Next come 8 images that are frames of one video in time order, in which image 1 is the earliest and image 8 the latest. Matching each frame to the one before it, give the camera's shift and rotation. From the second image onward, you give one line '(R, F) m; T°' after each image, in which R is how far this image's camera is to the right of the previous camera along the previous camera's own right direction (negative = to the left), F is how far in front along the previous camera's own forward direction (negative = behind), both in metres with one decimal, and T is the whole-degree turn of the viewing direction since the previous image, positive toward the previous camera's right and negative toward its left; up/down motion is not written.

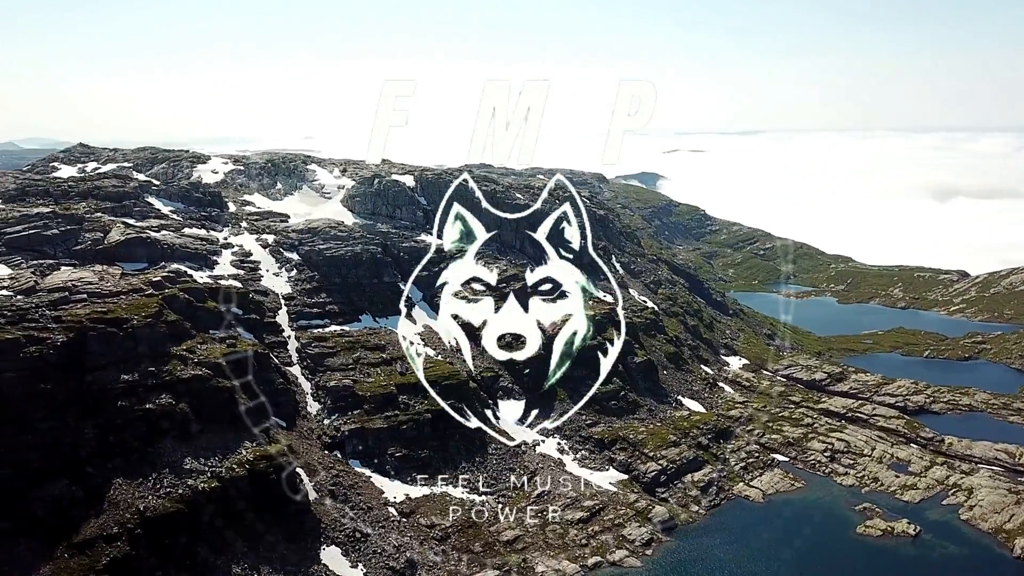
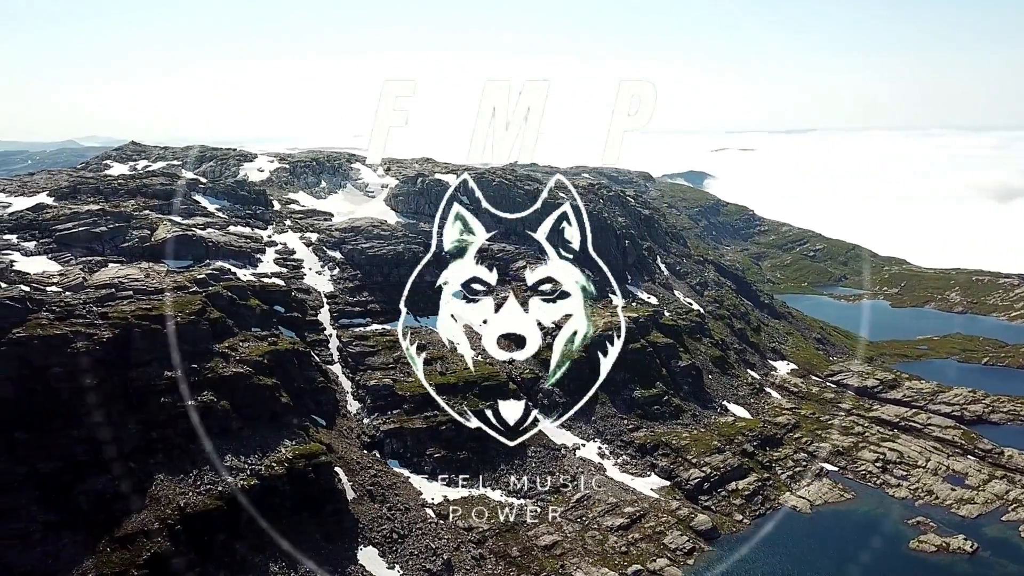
(+0.1, +2.5) m; -4°
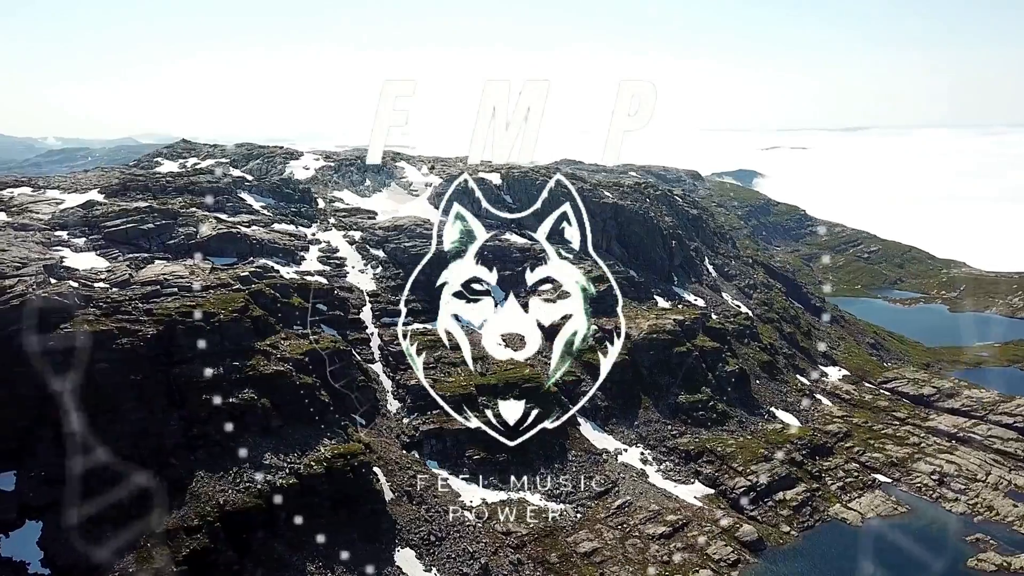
(0.0, +2.6) m; -4°
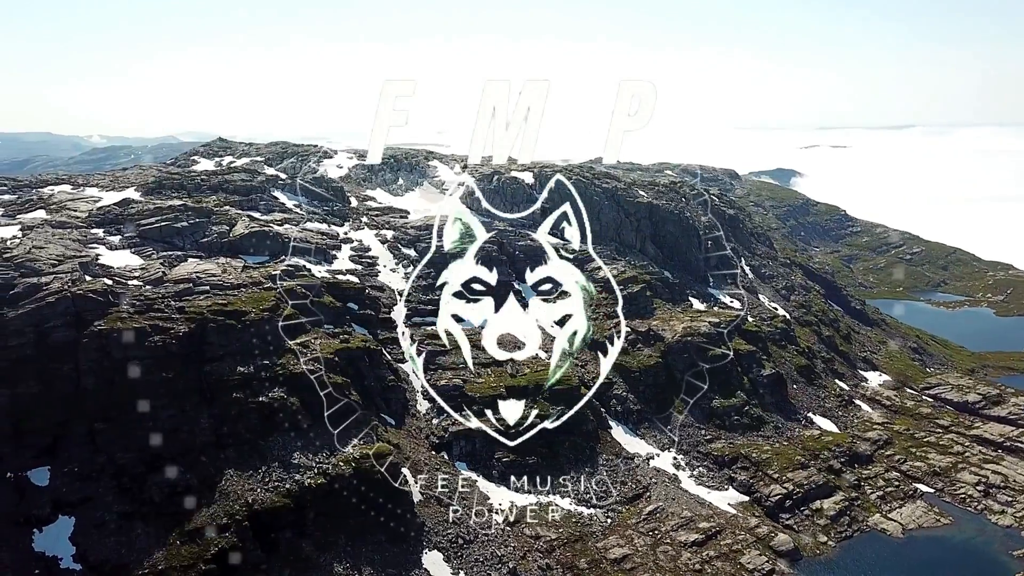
(0.0, +1.9) m; -3°
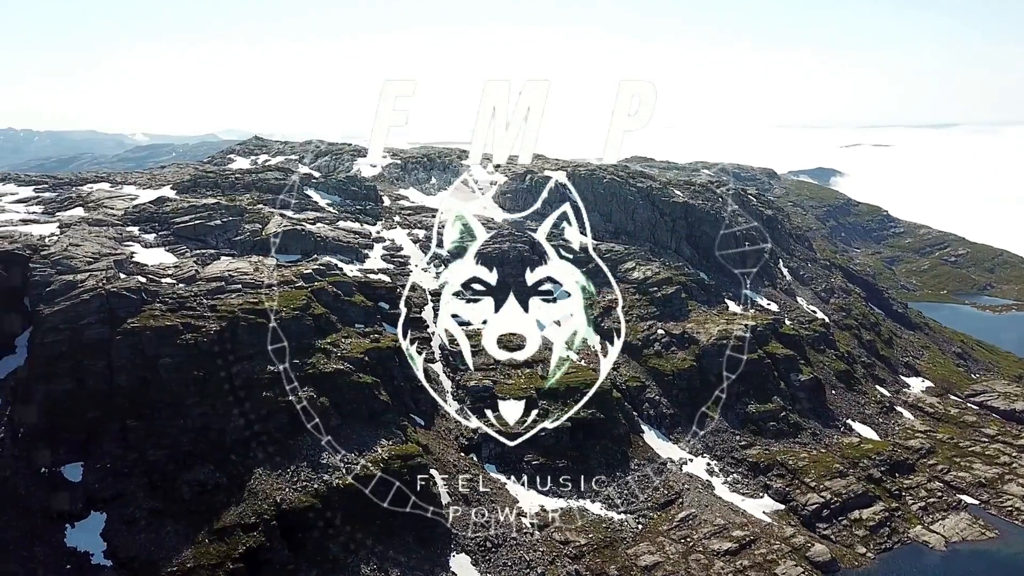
(0.0, +1.8) m; -3°
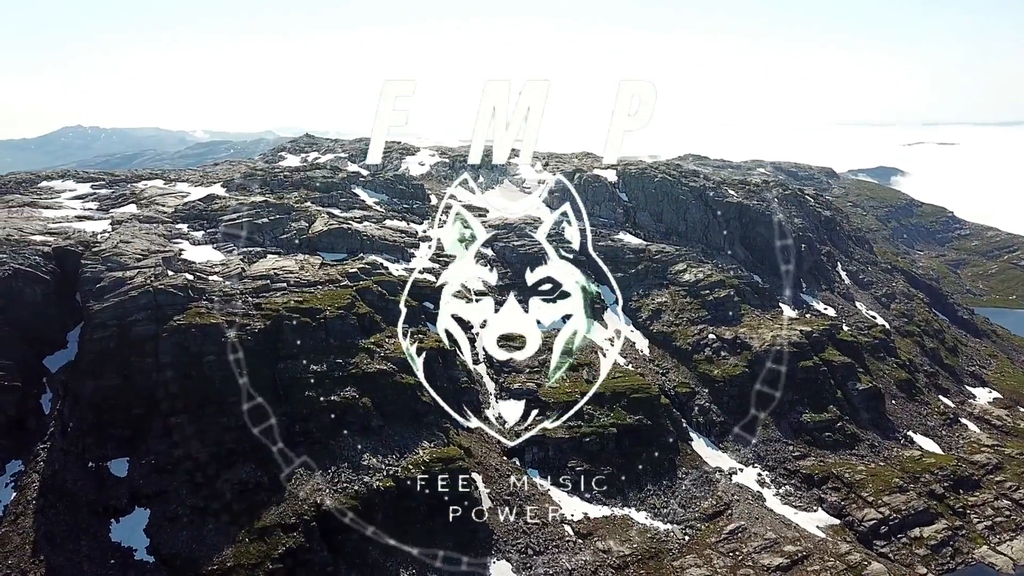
(-0.1, +2.7) m; -4°
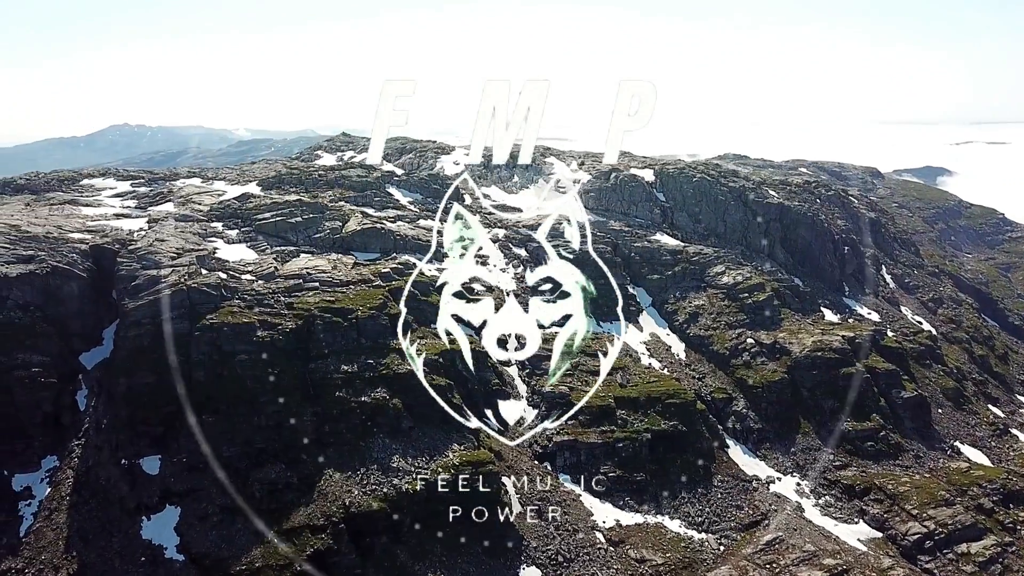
(-0.1, +1.8) m; -3°
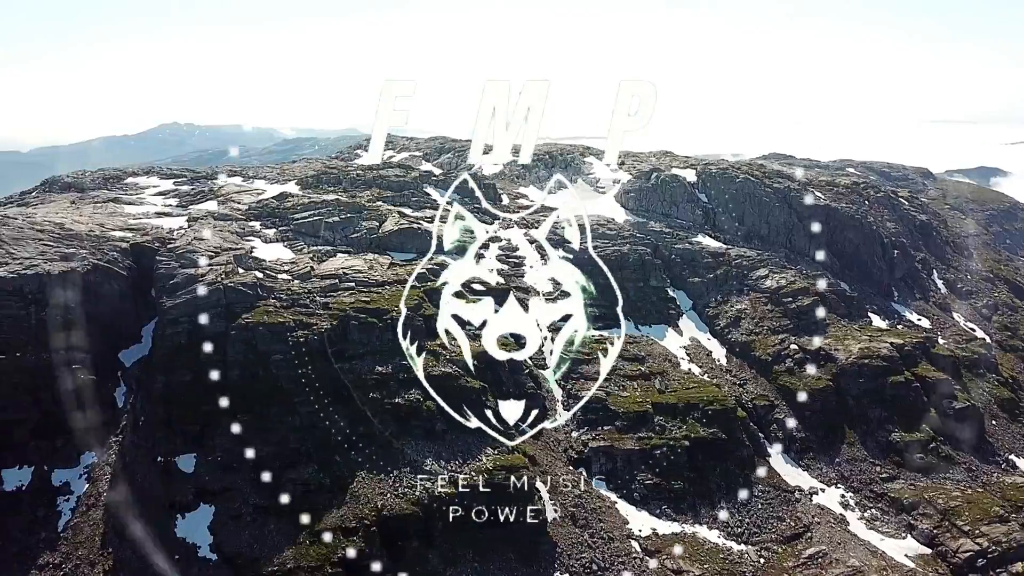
(-0.3, +1.9) m; -3°
